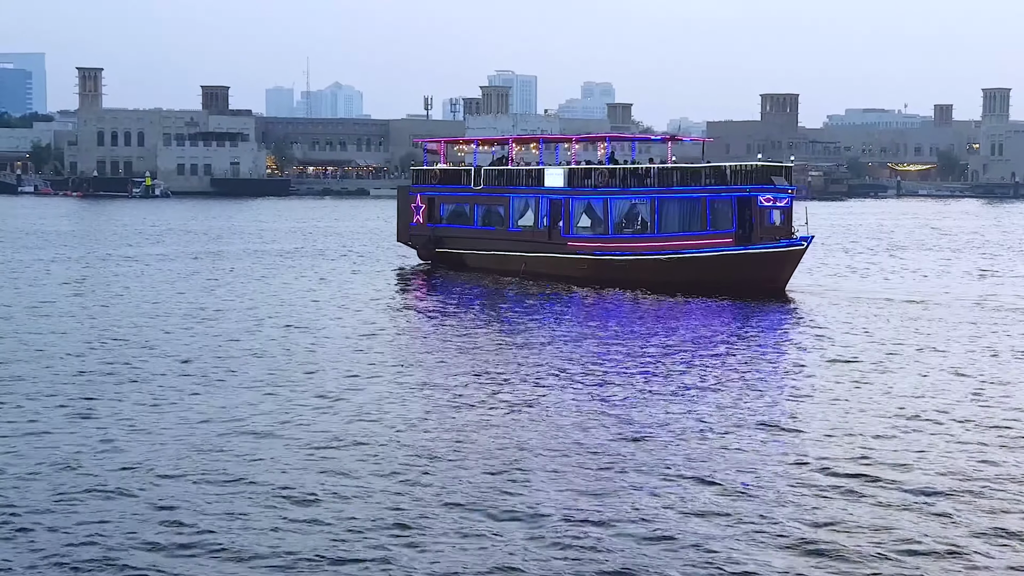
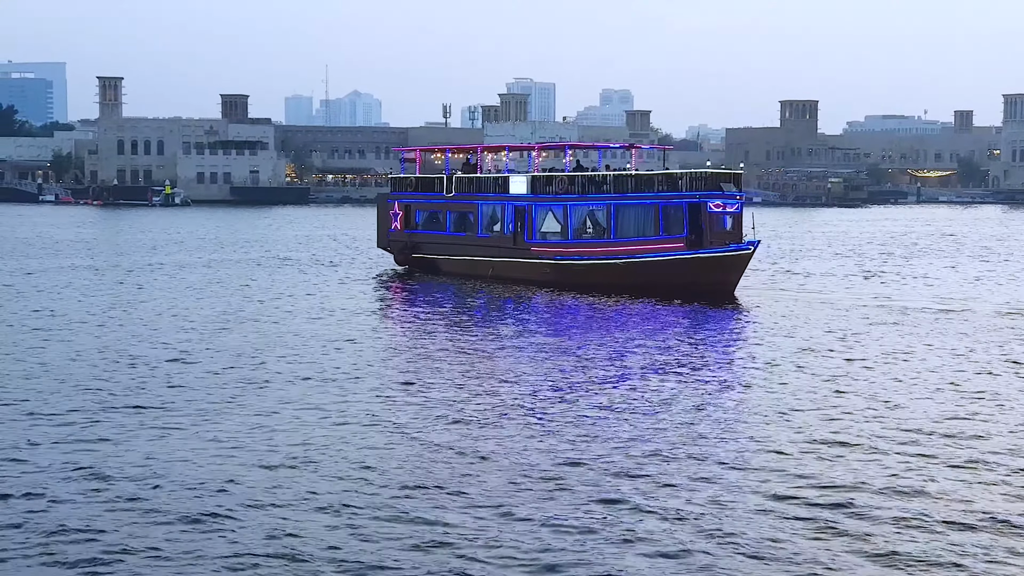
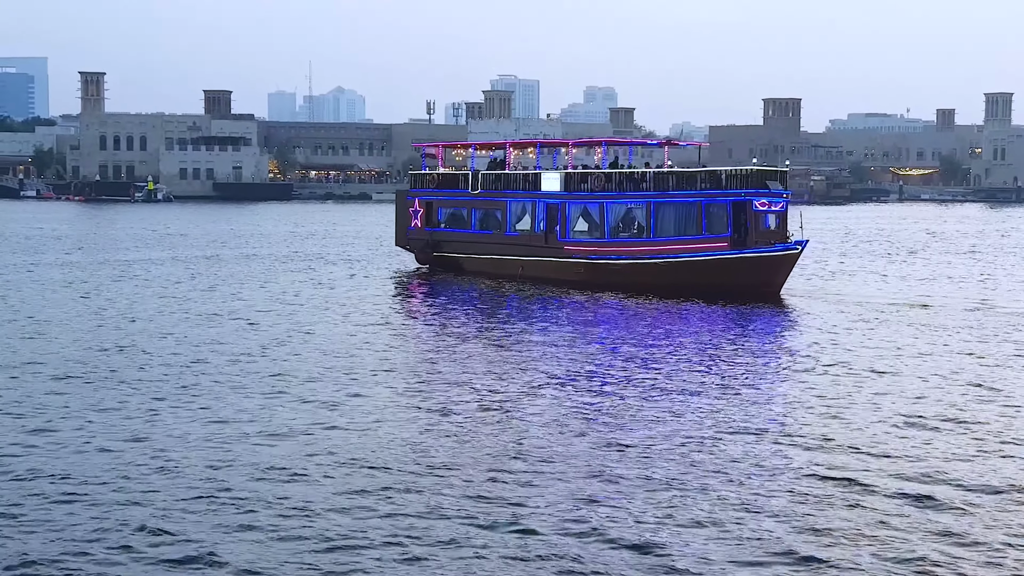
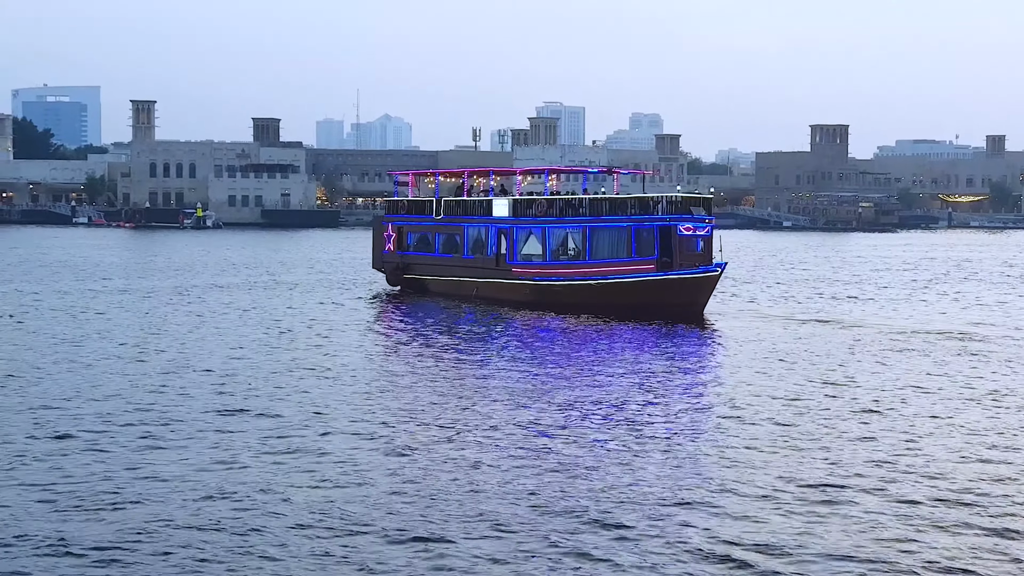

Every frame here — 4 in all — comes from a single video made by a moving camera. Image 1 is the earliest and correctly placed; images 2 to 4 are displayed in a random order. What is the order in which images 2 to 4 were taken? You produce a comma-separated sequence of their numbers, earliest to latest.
3, 2, 4
